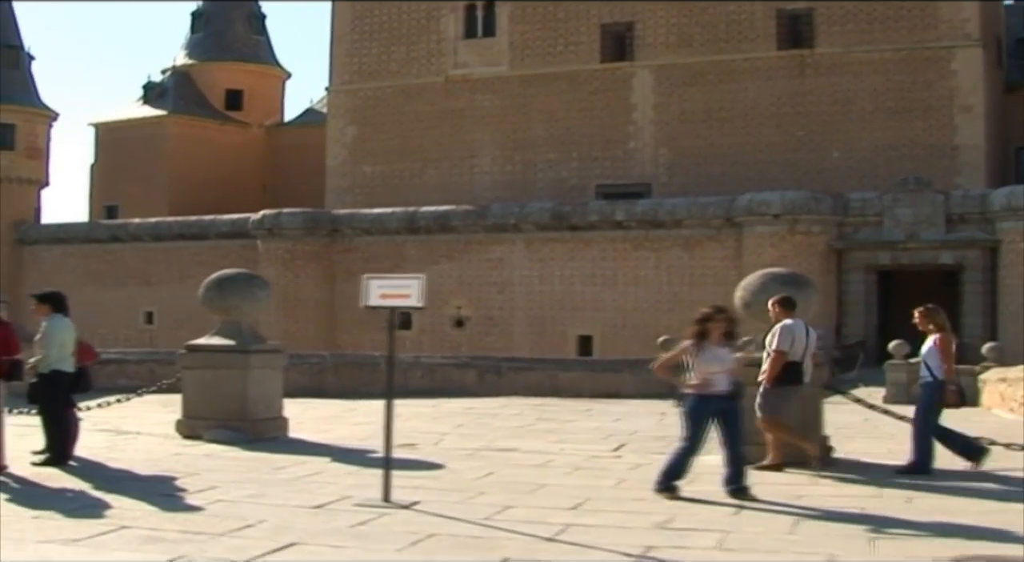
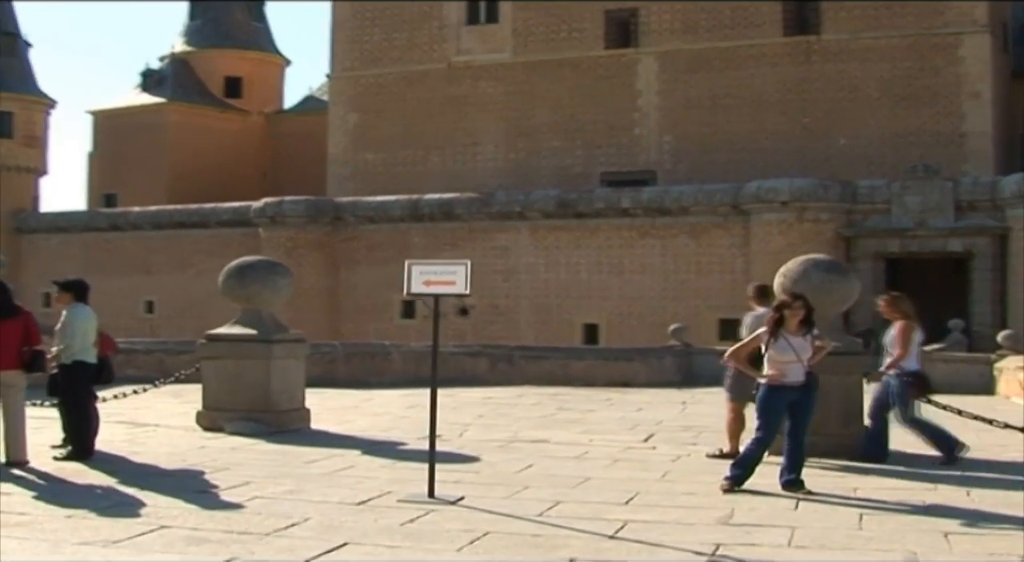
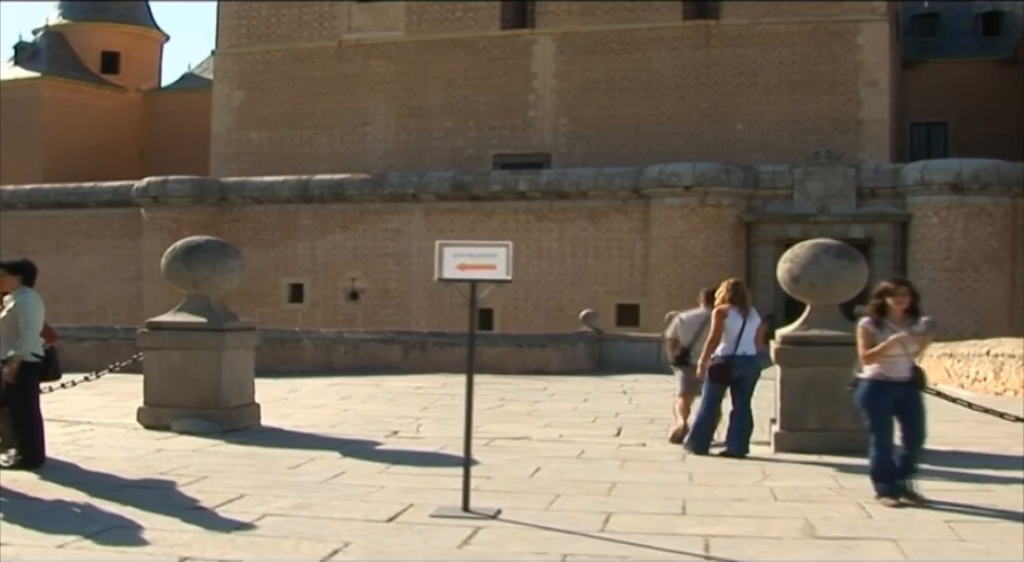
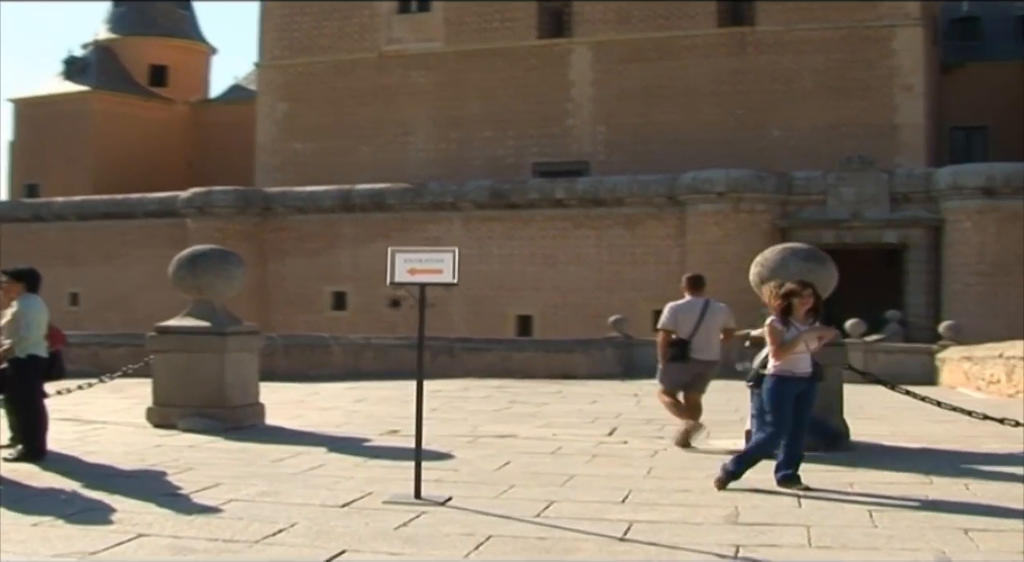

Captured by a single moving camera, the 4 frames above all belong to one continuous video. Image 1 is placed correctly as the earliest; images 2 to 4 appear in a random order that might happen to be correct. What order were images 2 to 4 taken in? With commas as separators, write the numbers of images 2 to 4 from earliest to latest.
2, 4, 3
